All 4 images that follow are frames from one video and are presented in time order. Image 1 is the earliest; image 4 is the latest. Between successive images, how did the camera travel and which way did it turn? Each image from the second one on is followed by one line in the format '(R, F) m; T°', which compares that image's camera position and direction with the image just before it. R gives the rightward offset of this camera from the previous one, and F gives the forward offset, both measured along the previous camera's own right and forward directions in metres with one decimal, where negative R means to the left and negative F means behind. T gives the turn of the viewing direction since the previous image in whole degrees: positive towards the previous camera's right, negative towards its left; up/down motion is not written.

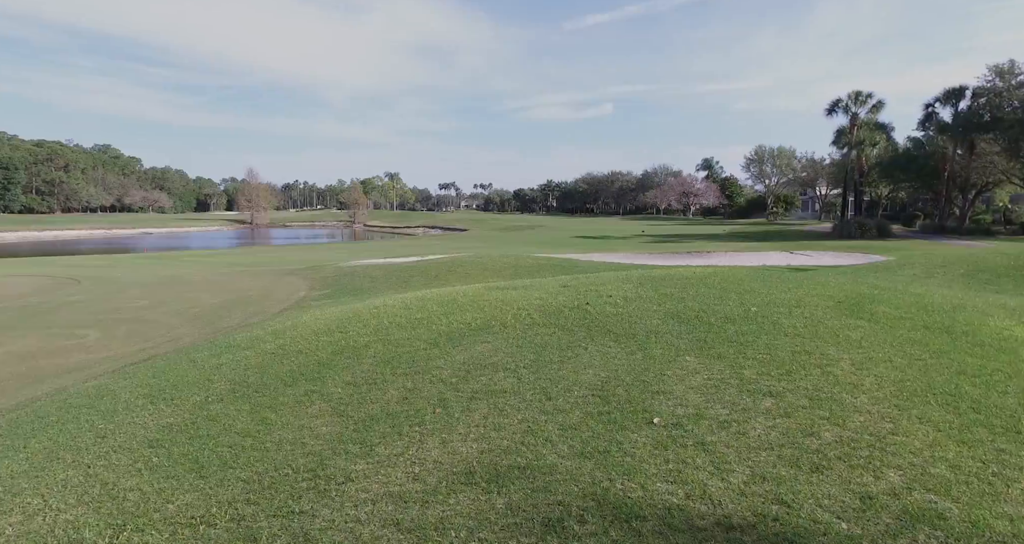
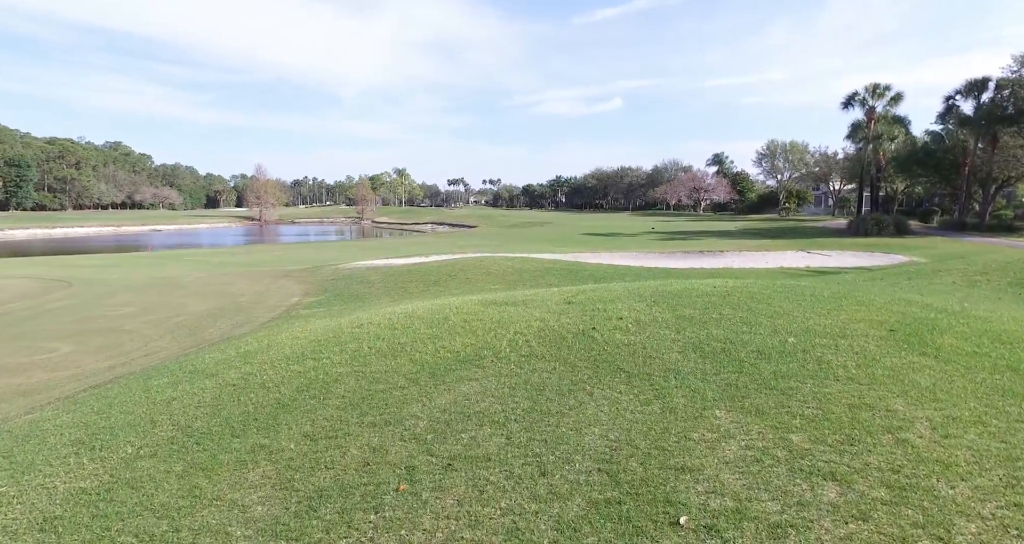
(+0.2, +1.0) m; -1°
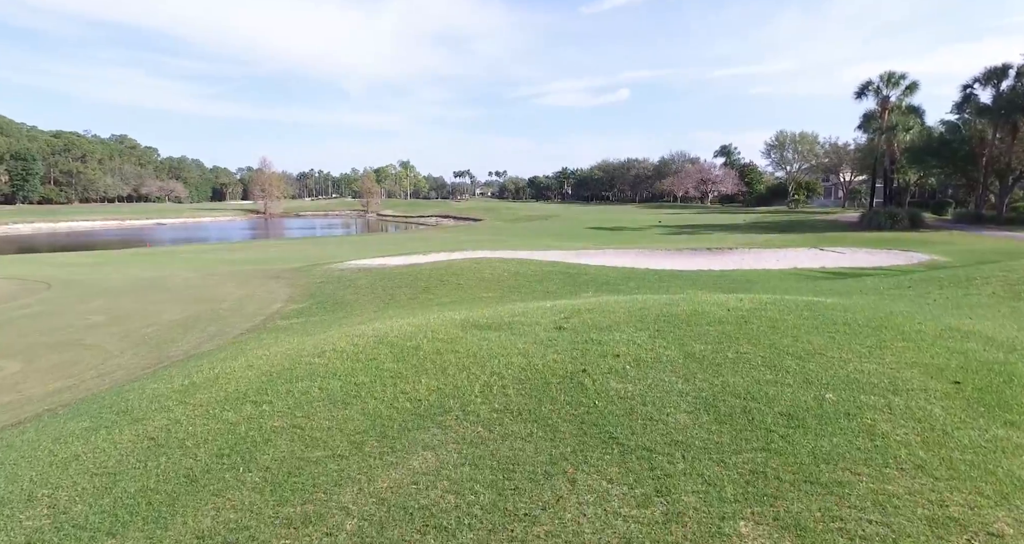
(+0.3, +1.1) m; -1°
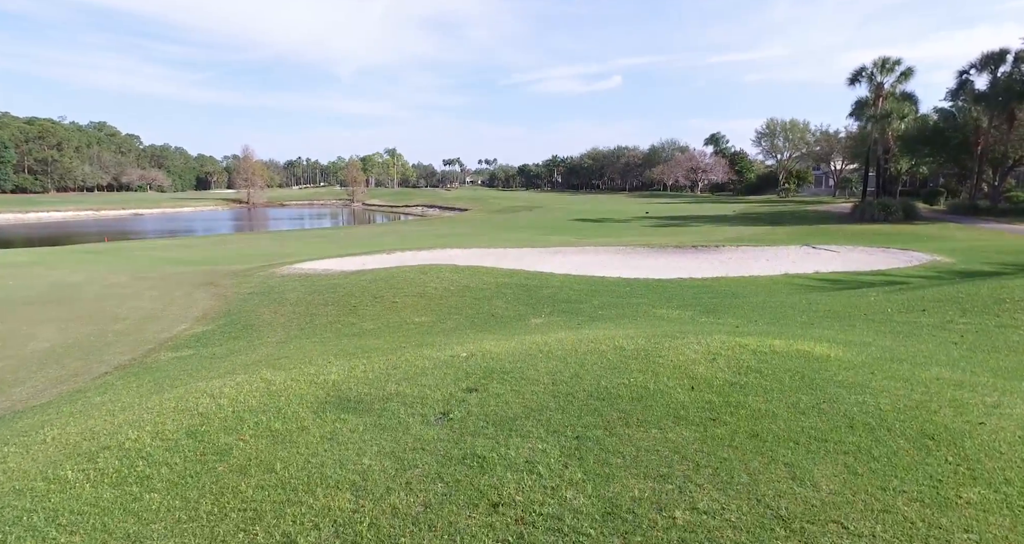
(+1.2, +2.4) m; +1°
